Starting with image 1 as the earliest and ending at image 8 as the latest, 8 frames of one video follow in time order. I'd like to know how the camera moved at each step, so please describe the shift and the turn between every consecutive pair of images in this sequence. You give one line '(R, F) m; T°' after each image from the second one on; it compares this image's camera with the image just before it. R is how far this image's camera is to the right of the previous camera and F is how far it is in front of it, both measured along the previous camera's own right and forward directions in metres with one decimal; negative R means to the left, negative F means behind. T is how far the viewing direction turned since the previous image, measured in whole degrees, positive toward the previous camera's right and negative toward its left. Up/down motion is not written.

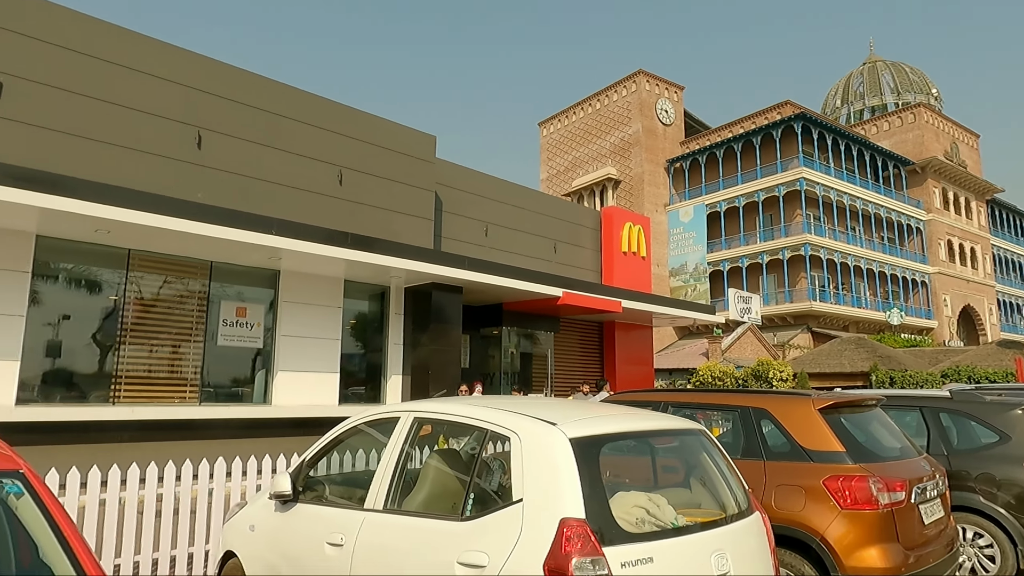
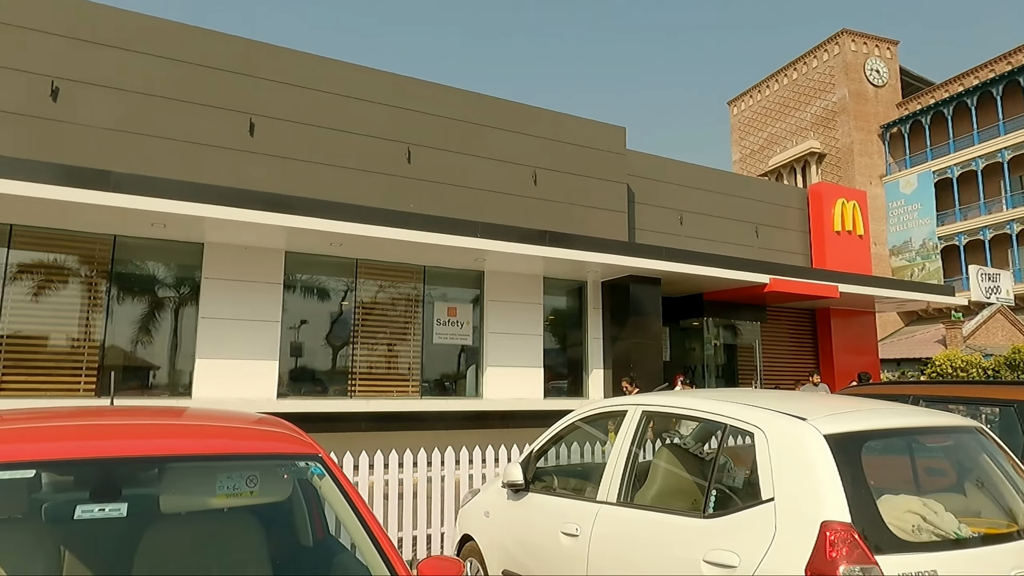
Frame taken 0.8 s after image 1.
(-0.2, 0.0) m; -16°
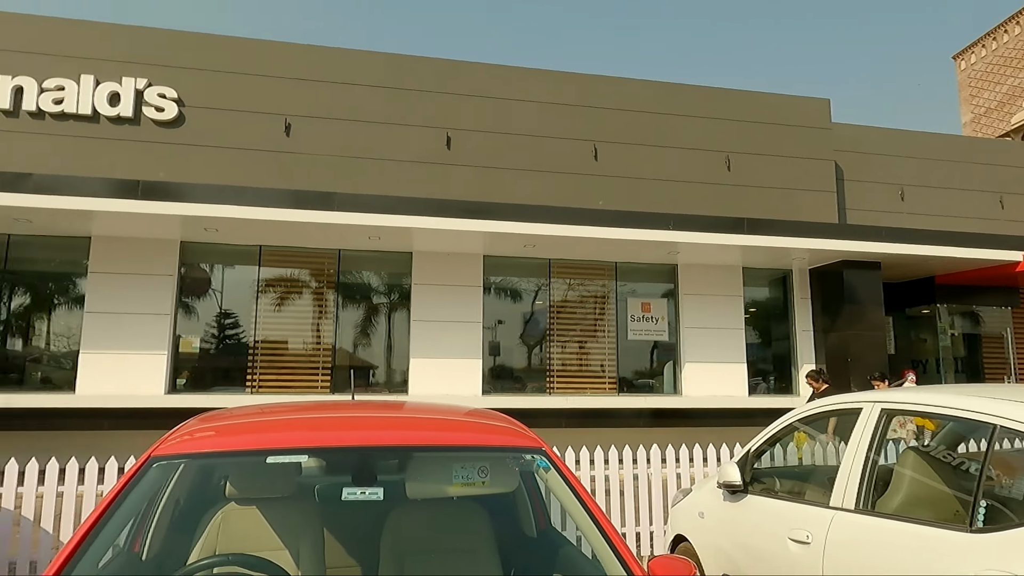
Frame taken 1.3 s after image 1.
(-0.1, 0.0) m; -16°
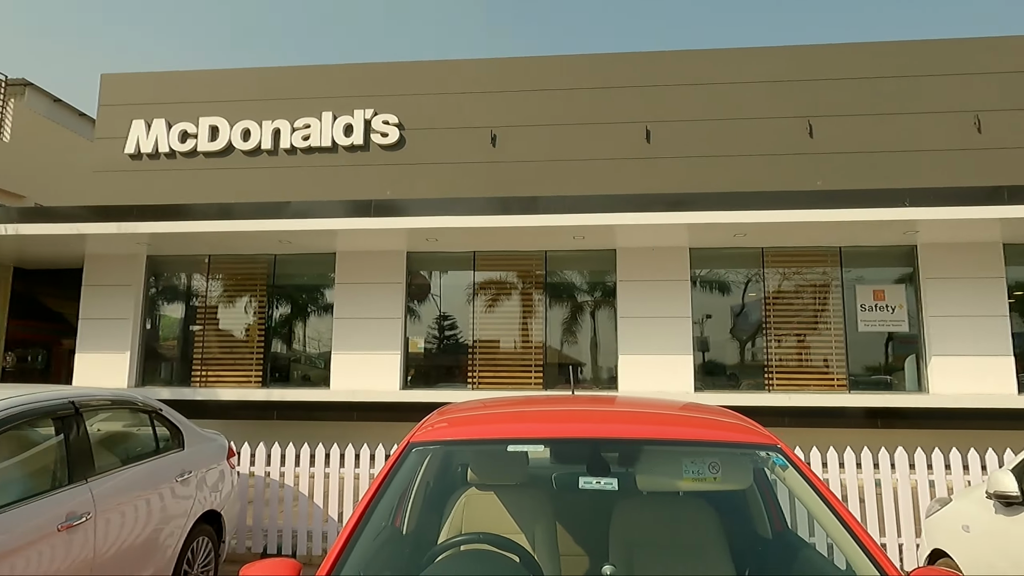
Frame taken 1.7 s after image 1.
(-0.1, -0.1) m; -17°
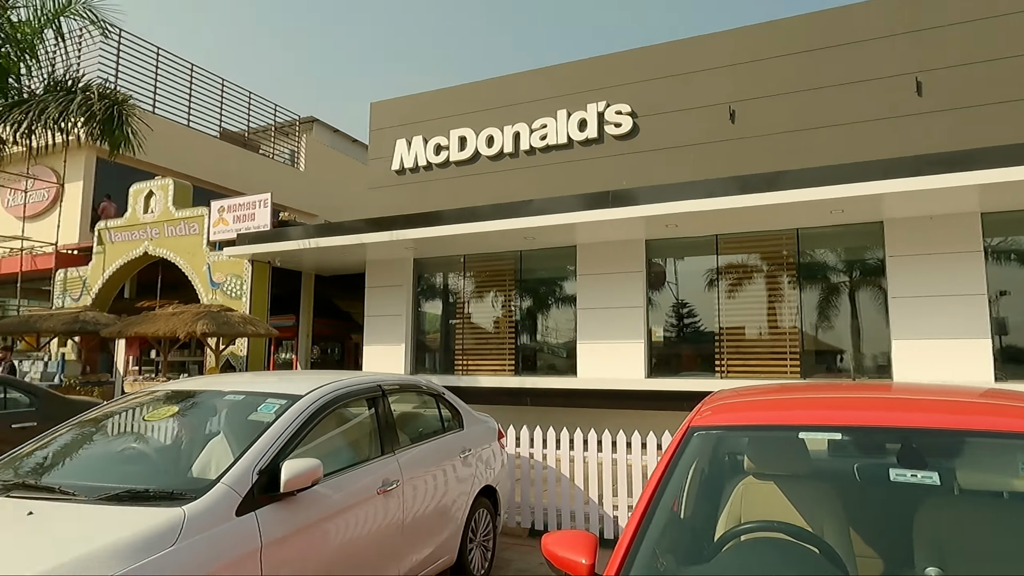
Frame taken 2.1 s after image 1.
(-0.1, -0.1) m; -20°
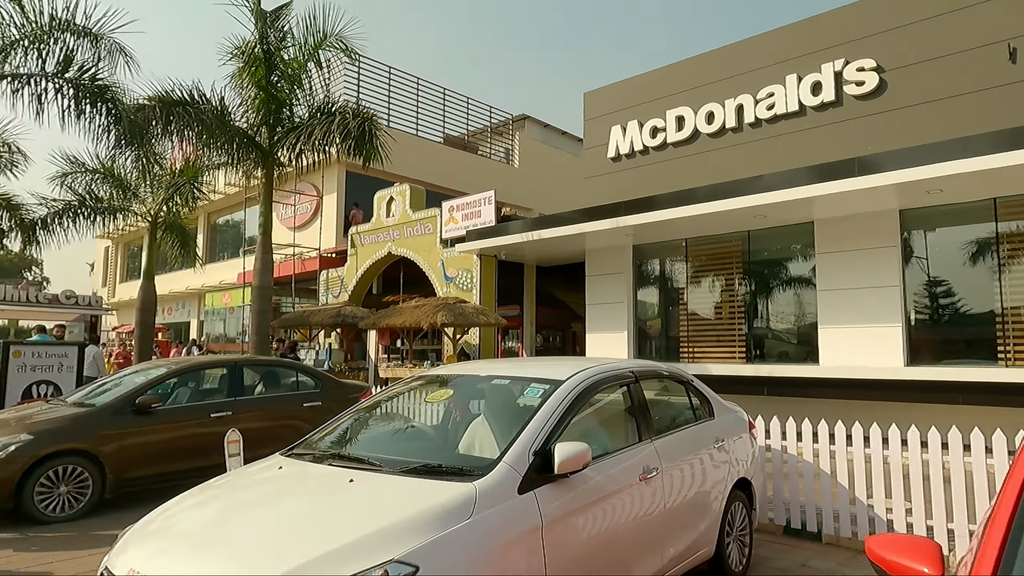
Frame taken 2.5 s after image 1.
(-0.2, 0.0) m; -18°
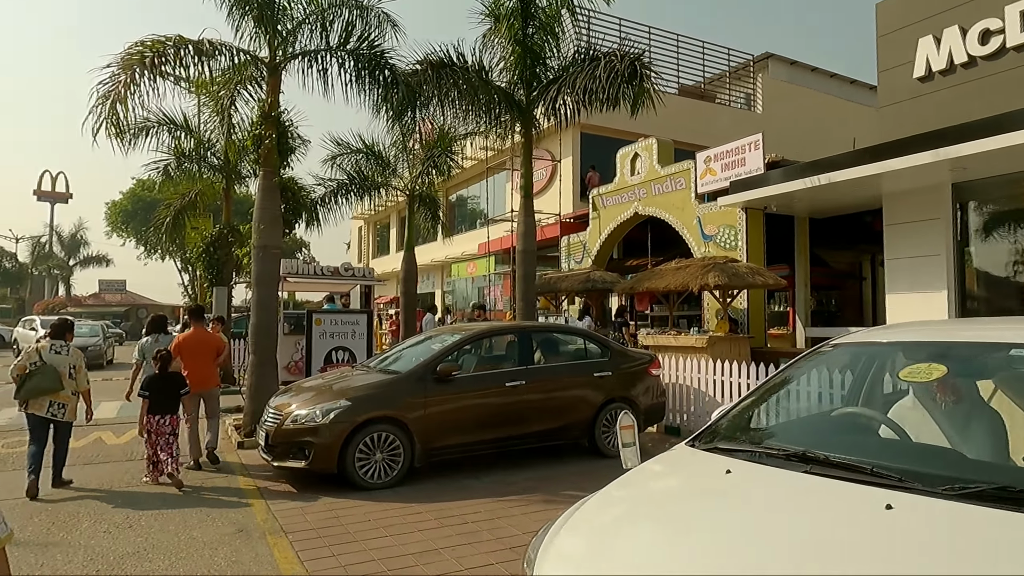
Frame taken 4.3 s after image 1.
(-1.0, +0.8) m; -18°
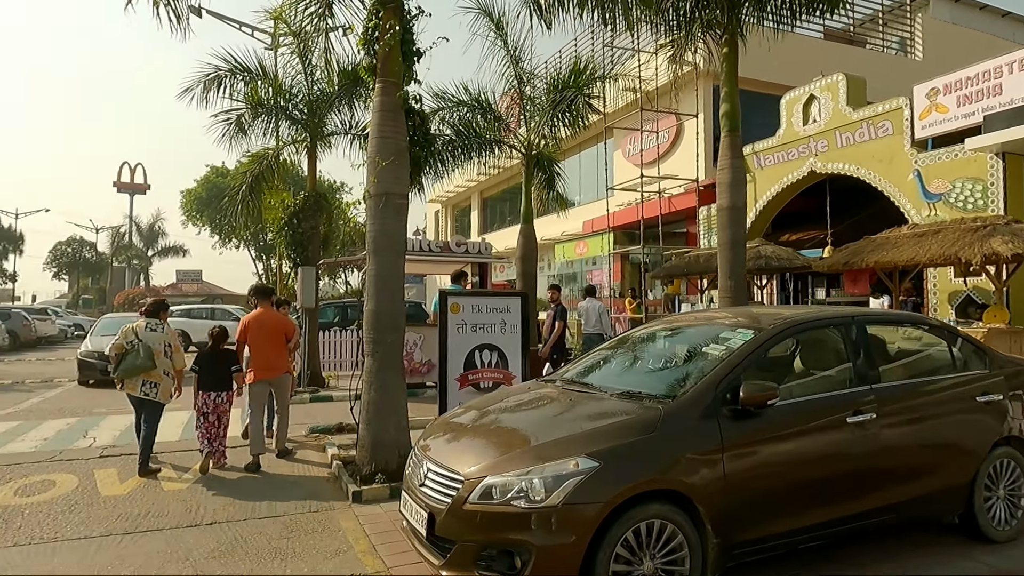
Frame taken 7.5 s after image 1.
(-1.5, +2.8) m; -5°
